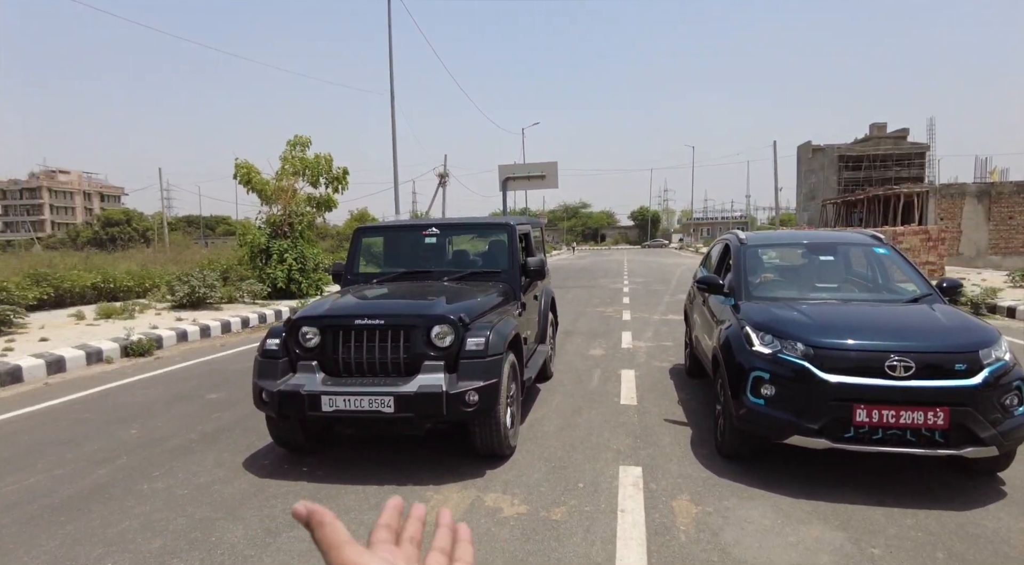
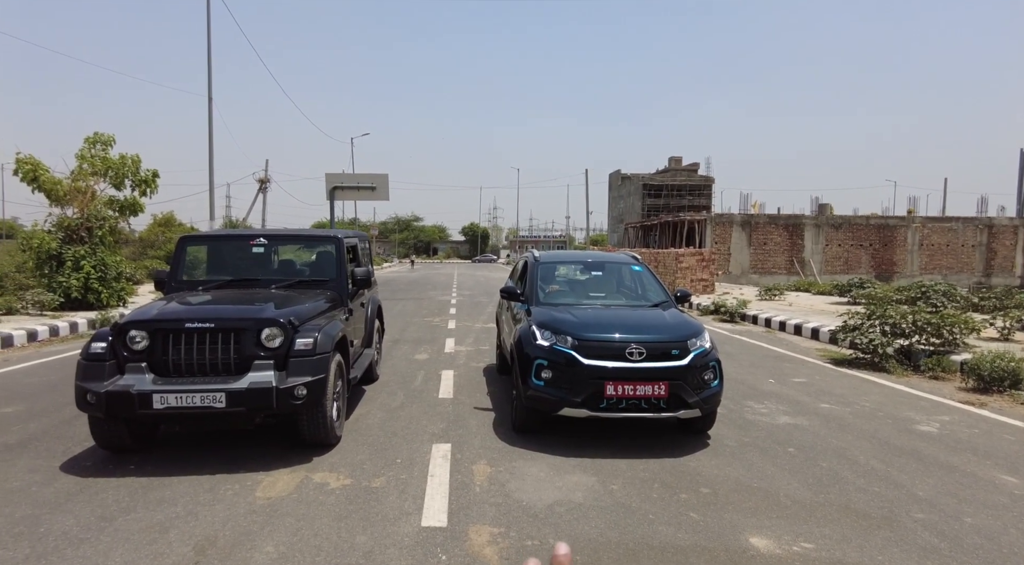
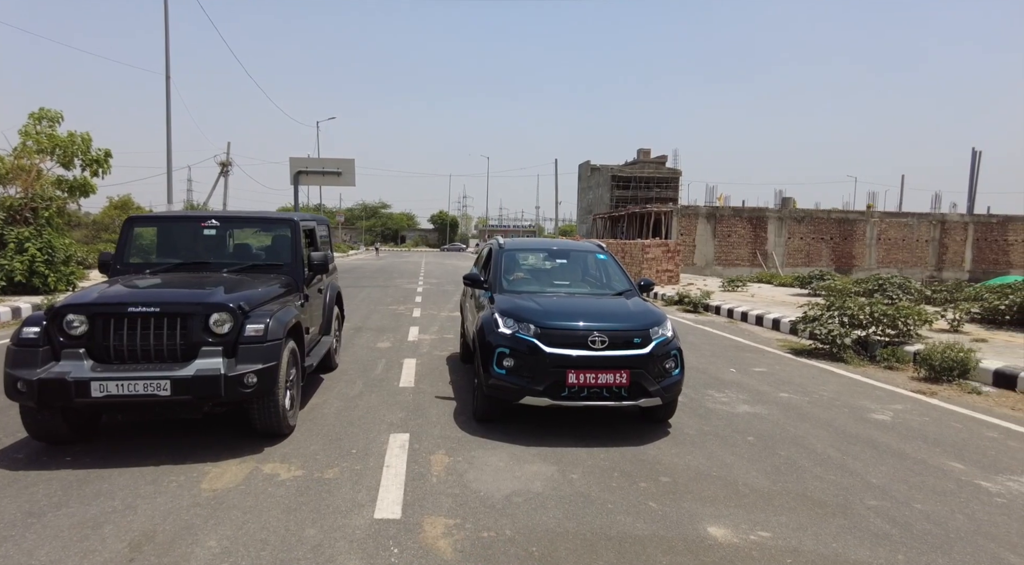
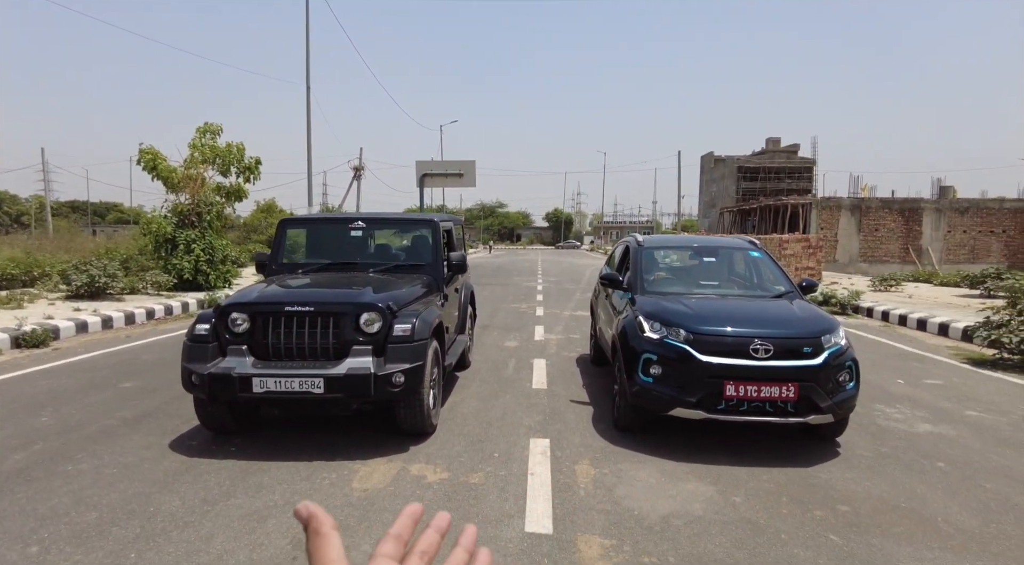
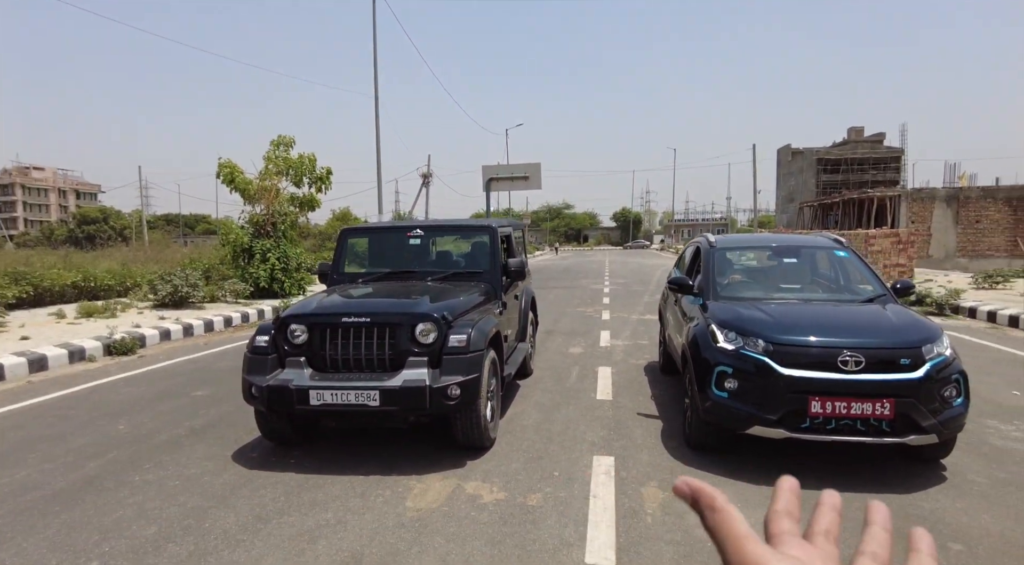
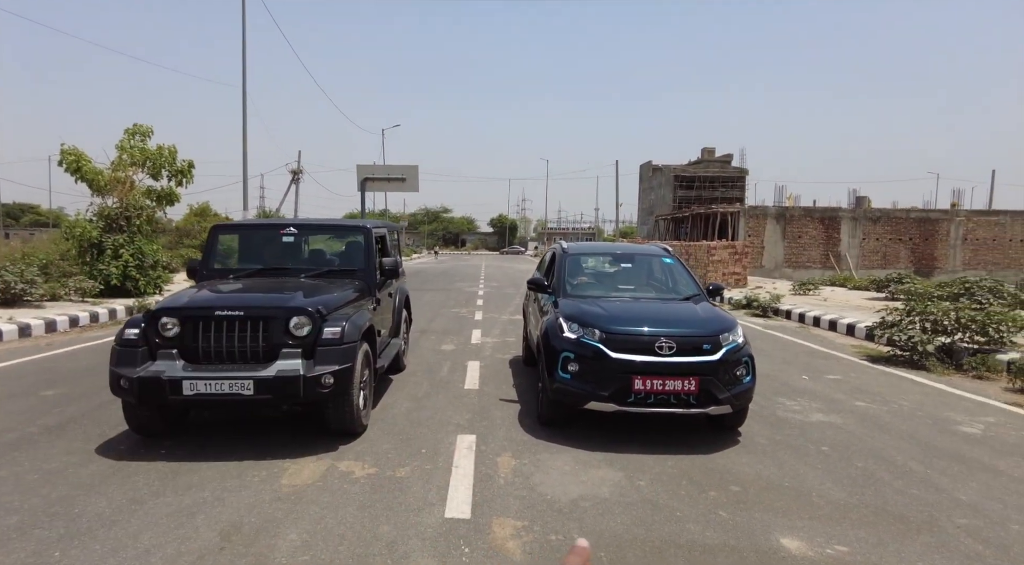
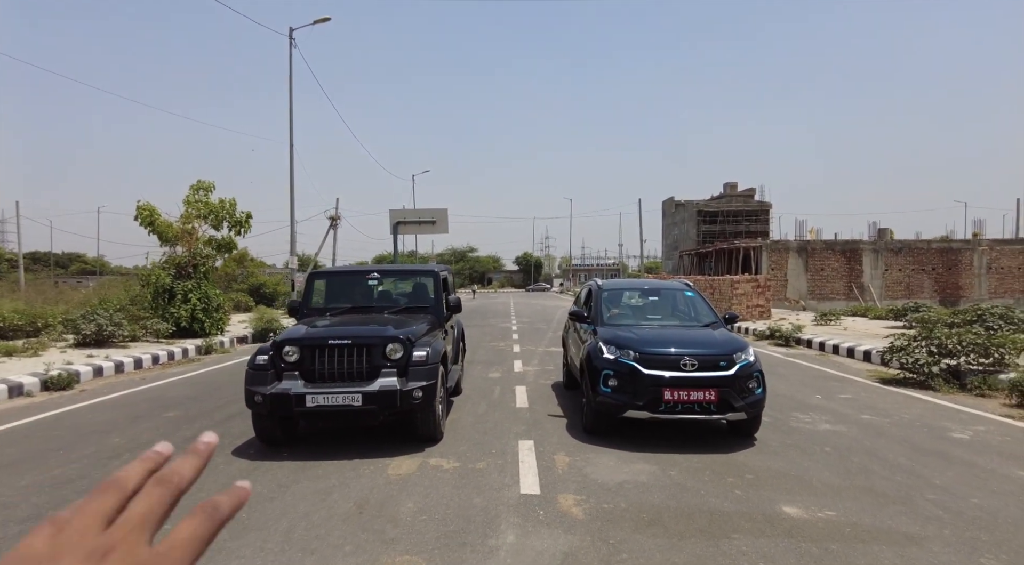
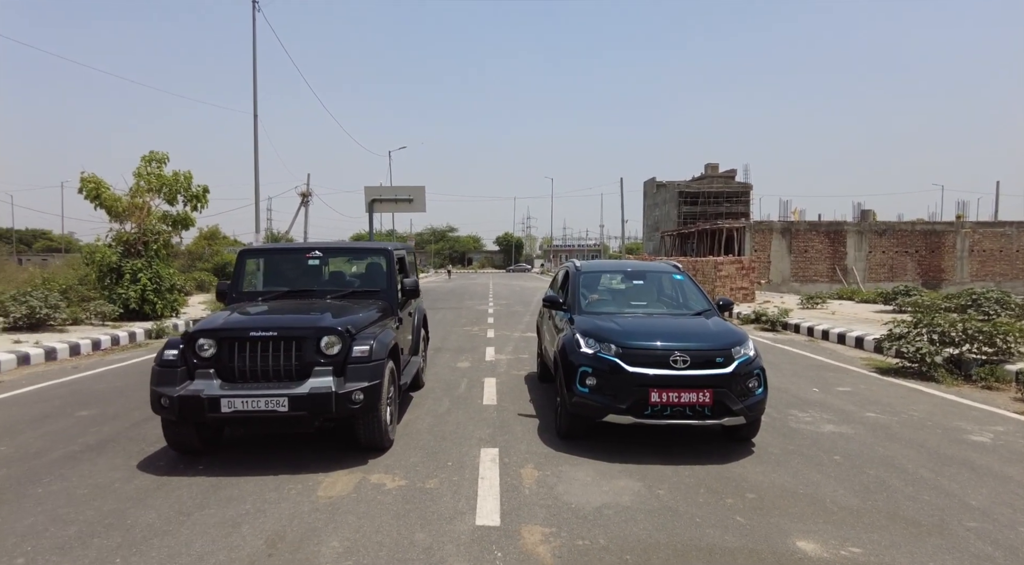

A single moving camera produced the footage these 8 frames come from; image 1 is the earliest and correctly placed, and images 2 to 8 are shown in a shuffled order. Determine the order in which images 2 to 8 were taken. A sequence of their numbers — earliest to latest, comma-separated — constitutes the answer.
5, 4, 6, 3, 2, 8, 7
